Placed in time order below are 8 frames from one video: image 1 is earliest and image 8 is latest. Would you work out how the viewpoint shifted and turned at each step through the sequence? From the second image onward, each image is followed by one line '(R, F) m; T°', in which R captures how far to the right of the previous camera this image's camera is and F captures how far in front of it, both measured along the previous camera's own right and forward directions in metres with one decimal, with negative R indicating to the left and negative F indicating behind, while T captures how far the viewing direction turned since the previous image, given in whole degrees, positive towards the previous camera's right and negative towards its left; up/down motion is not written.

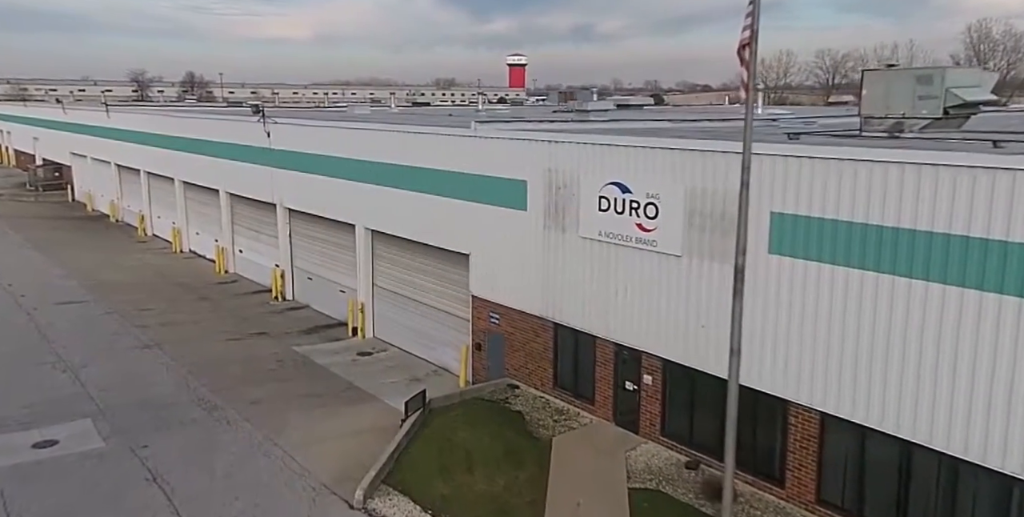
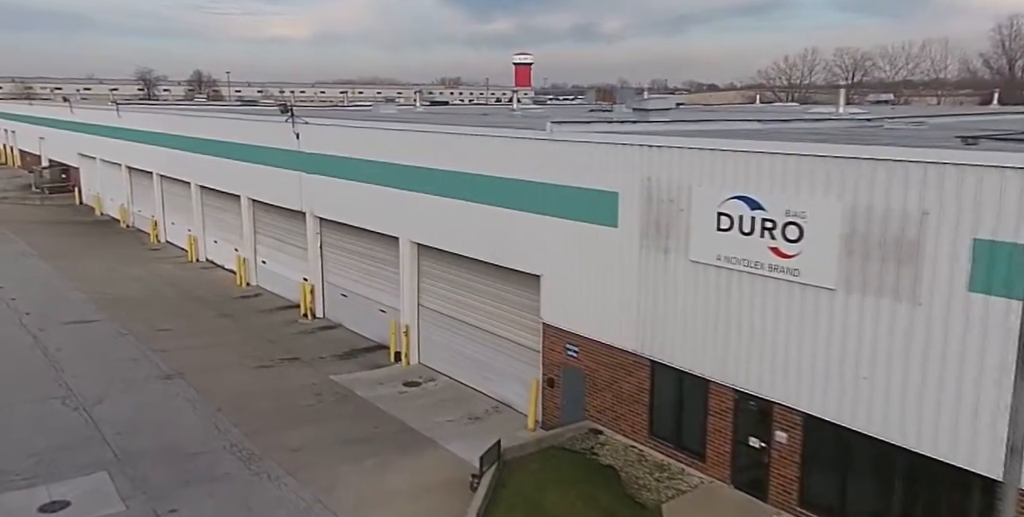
(-1.3, +2.1) m; 0°
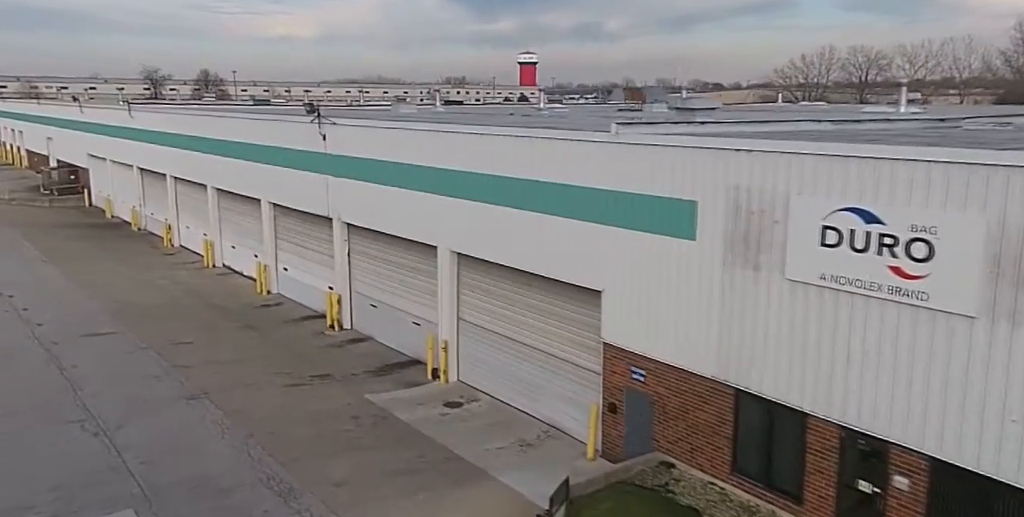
(-0.9, +1.2) m; 0°
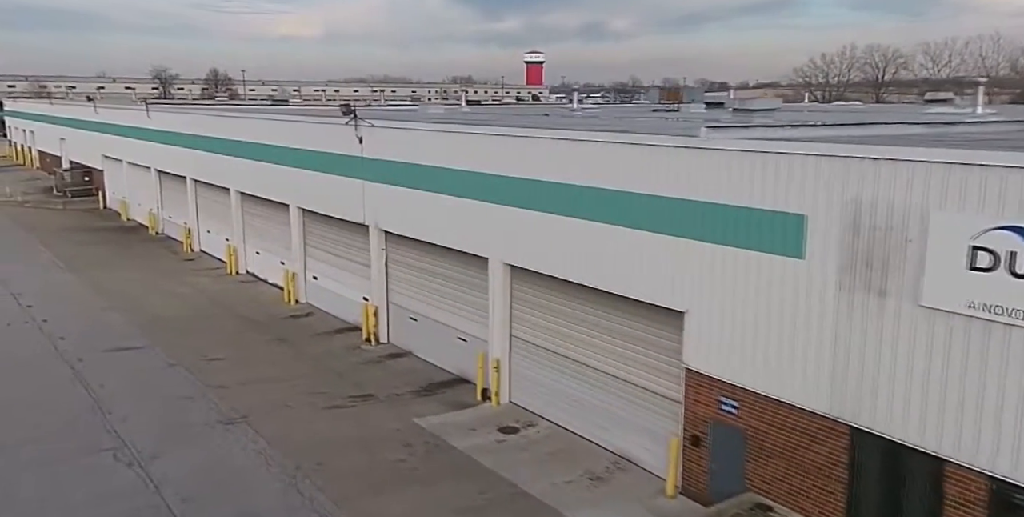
(-1.0, +1.1) m; 0°
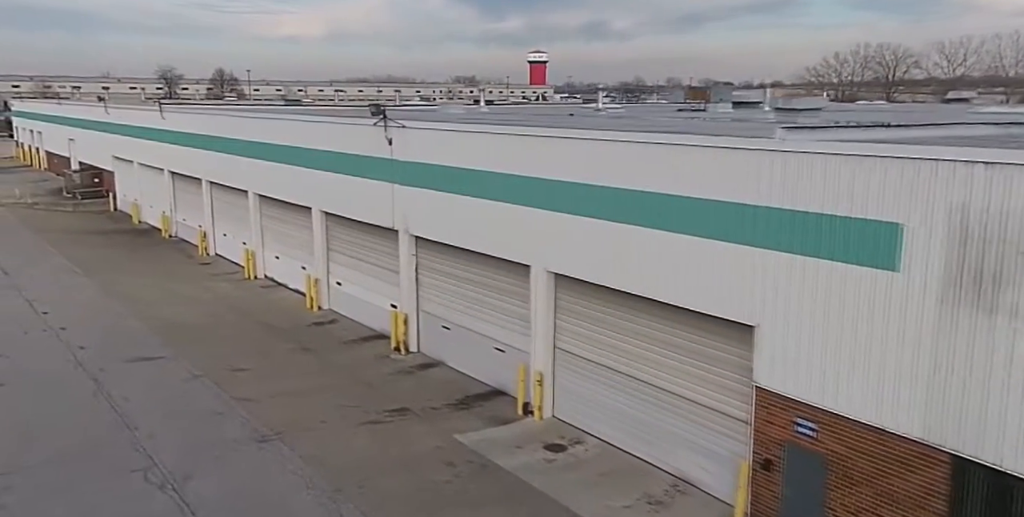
(-0.8, +0.7) m; 0°
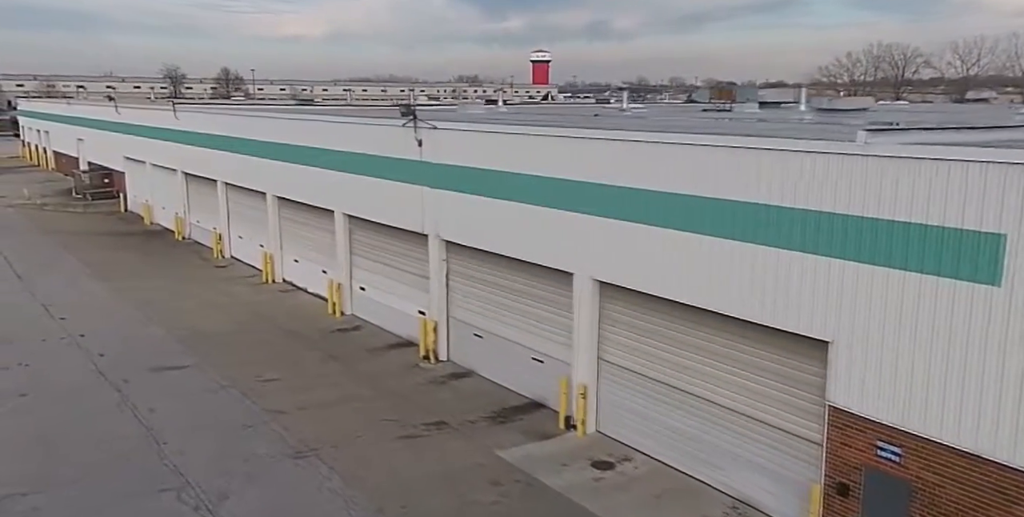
(-0.7, +0.6) m; 0°
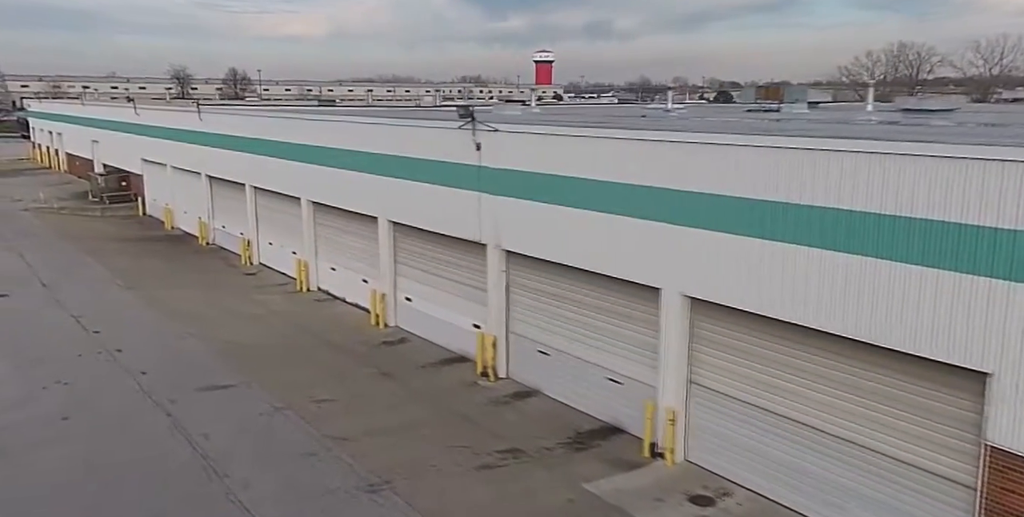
(-1.3, +1.1) m; 0°
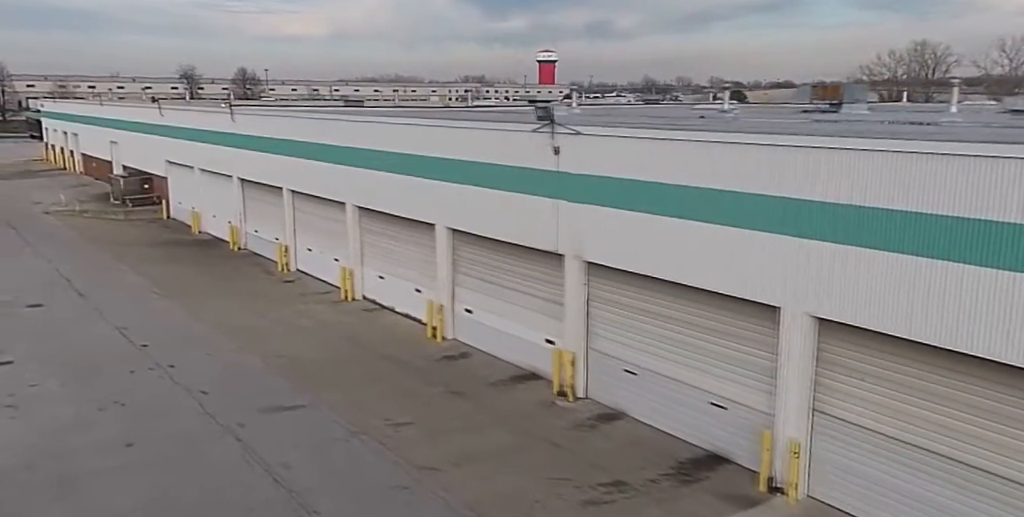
(-1.6, +1.1) m; 0°
